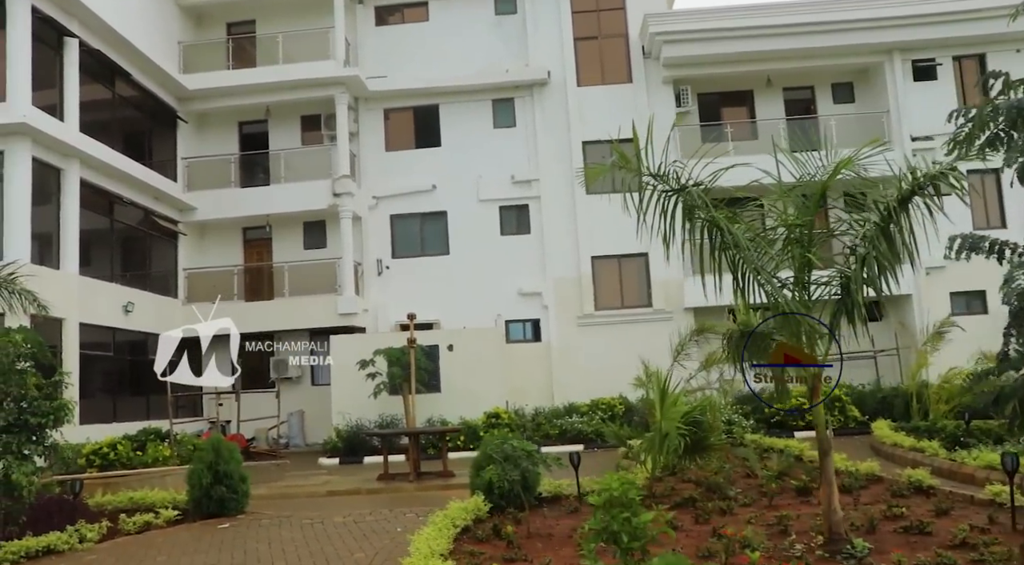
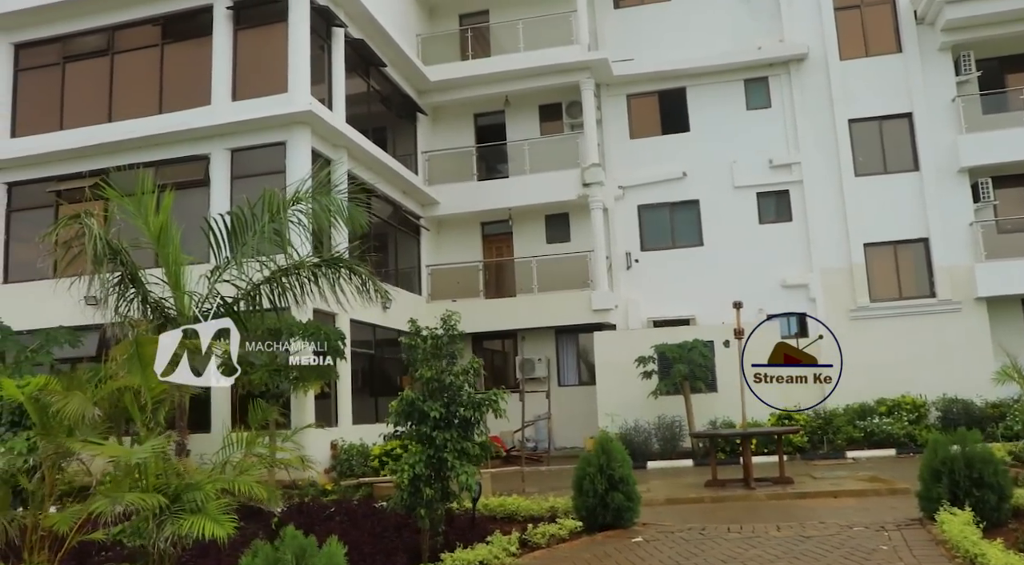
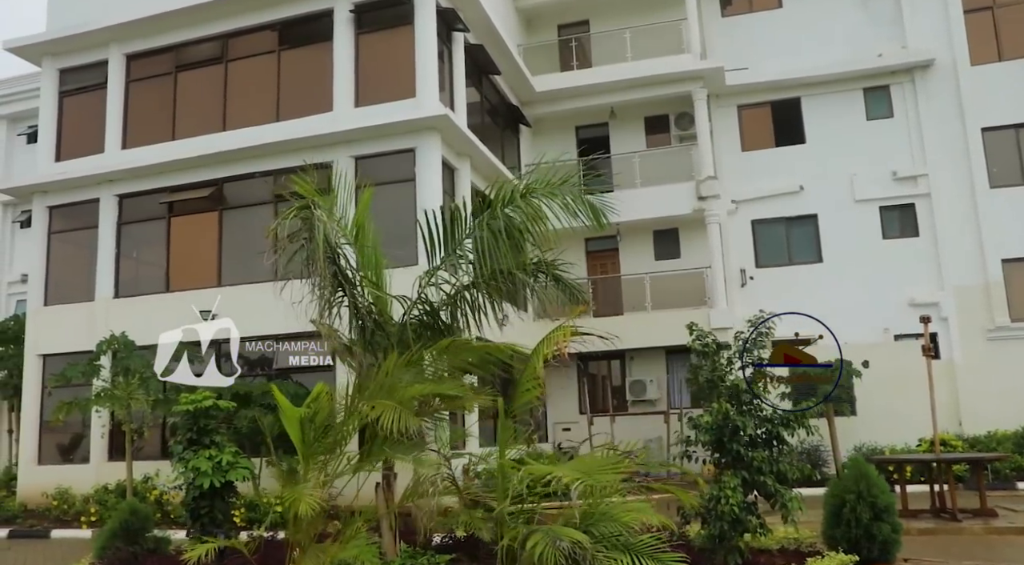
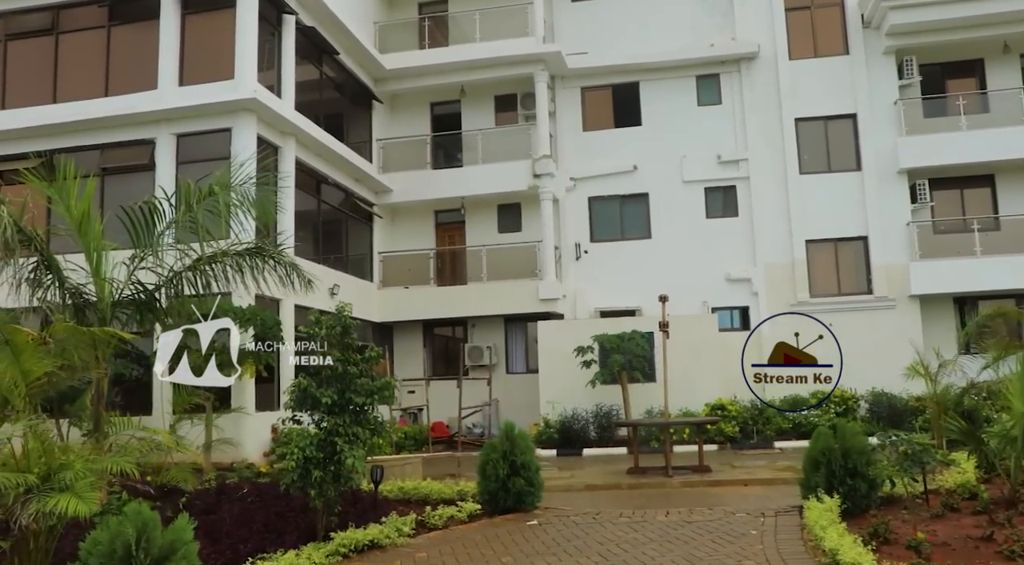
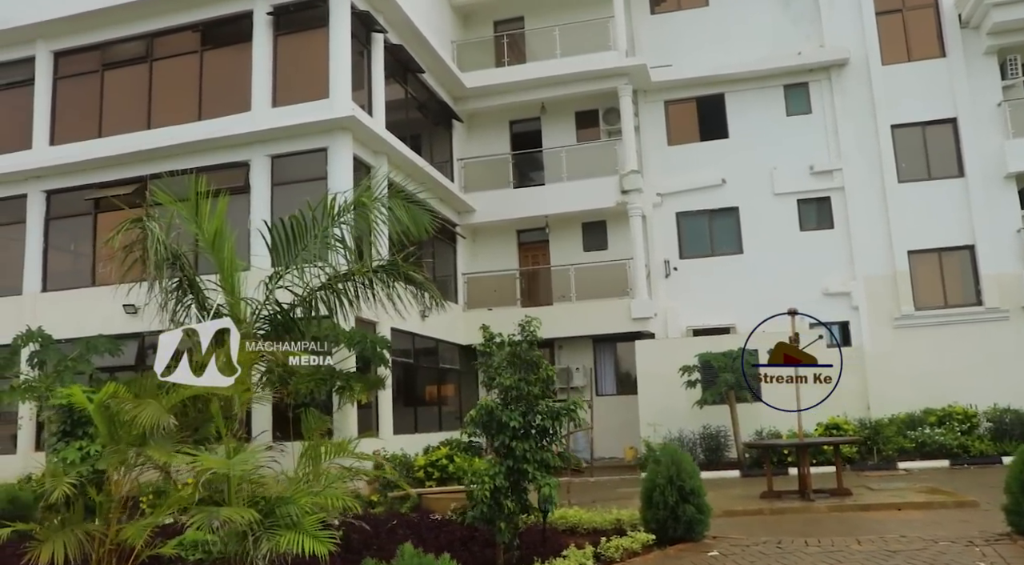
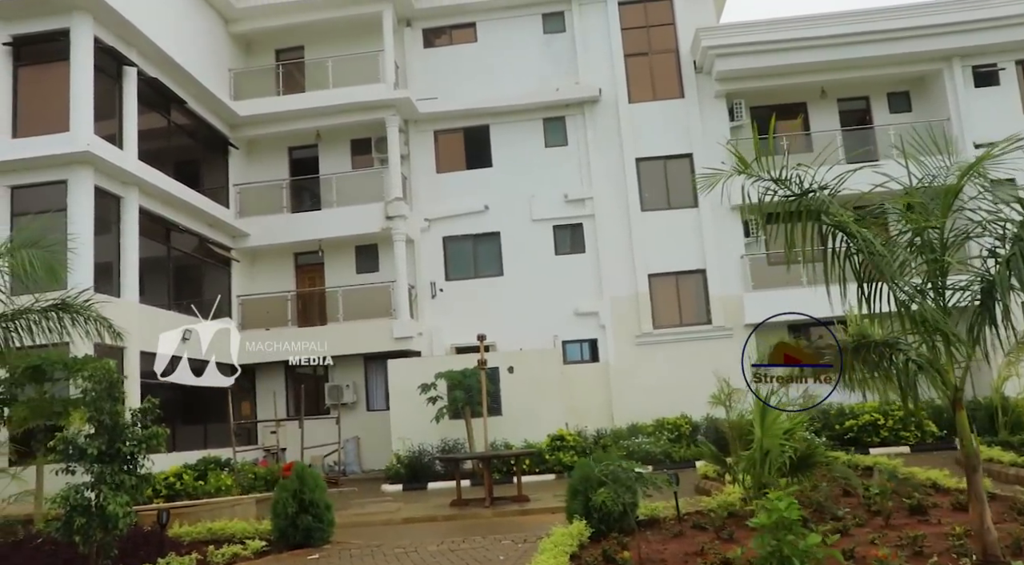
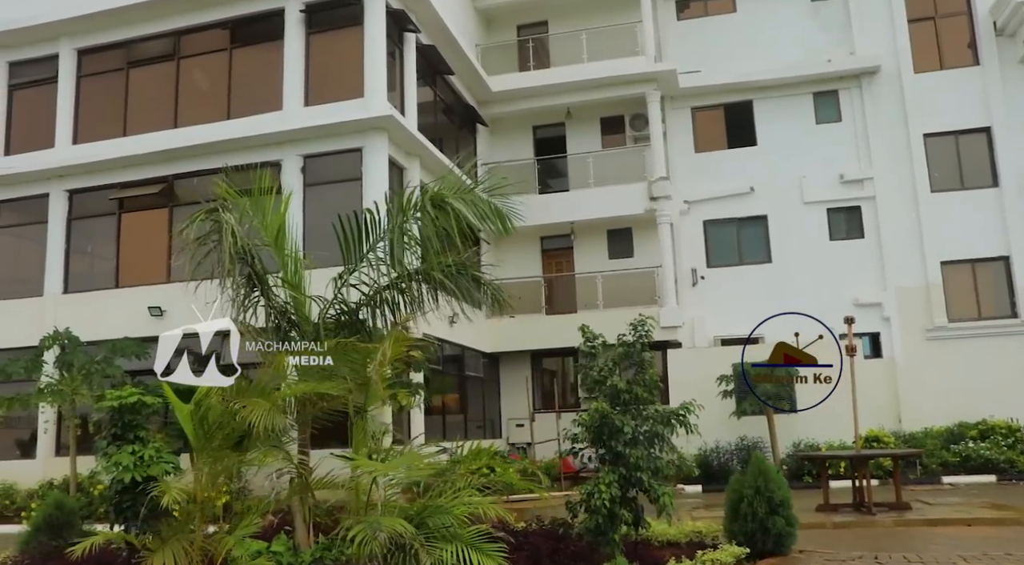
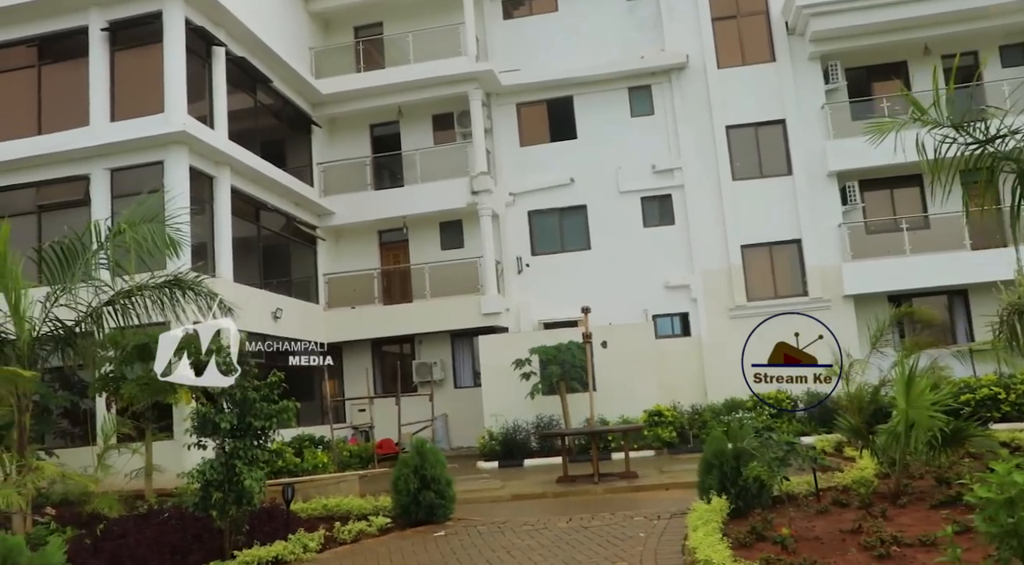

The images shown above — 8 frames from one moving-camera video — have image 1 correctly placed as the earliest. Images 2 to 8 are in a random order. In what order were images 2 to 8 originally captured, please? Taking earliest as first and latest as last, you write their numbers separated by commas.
6, 8, 4, 2, 5, 7, 3
